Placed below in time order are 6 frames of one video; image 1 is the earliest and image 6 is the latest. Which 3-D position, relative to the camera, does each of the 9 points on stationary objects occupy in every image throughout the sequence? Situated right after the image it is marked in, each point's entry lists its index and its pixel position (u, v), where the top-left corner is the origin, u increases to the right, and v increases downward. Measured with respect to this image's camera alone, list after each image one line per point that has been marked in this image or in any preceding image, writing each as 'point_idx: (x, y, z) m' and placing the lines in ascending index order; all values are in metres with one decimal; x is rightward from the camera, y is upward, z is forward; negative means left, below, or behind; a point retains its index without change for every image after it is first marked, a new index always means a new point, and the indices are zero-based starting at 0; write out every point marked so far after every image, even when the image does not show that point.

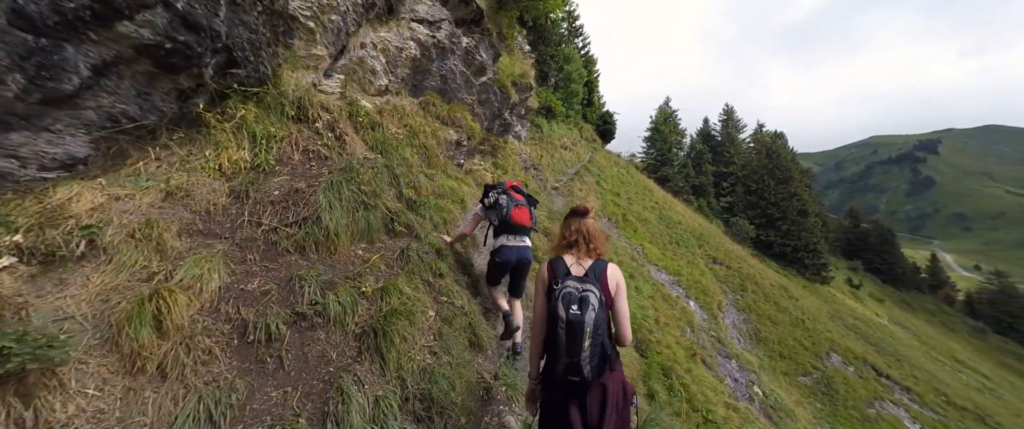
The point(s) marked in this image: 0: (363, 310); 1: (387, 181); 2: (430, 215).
0: (-2.0, -1.3, +4.7) m
1: (-2.9, +0.8, +8.3) m
2: (-2.0, 0.0, +9.0) m
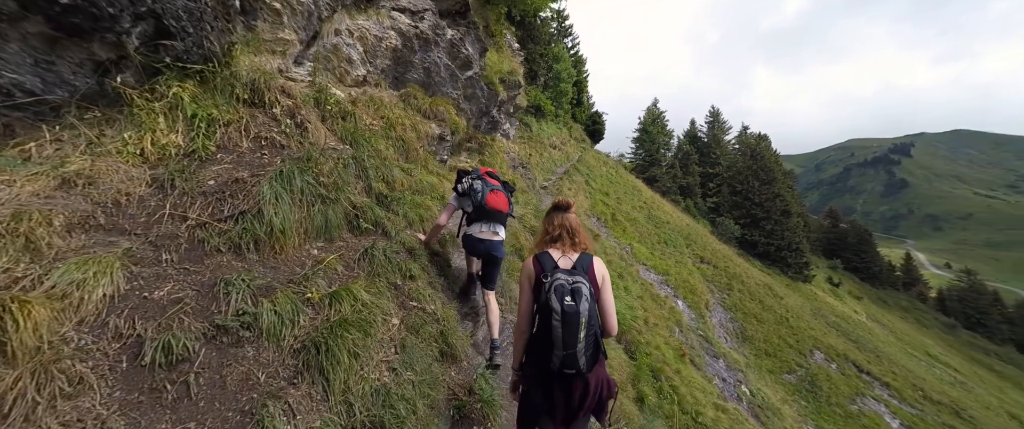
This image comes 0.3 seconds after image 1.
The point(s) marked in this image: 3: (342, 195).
0: (-2.3, -1.2, +3.9) m
1: (-3.3, +0.9, +7.6) m
2: (-2.5, +0.1, +8.2) m
3: (-3.1, +0.4, +6.4) m
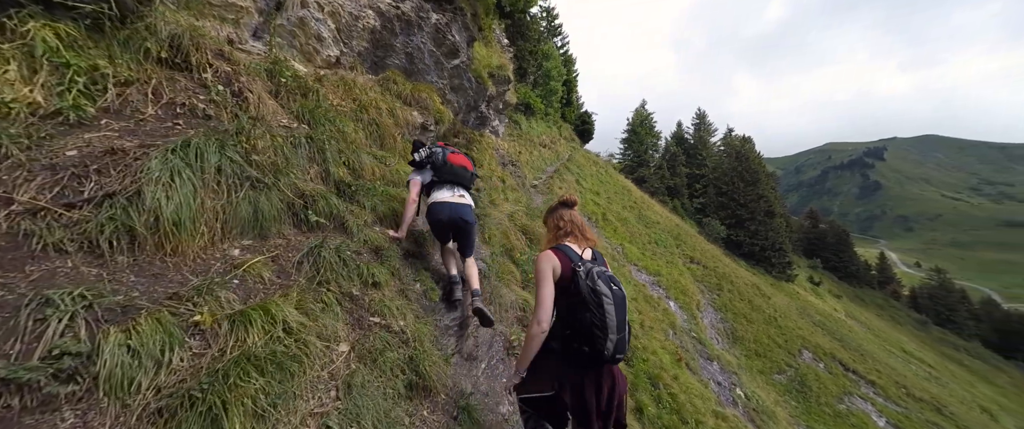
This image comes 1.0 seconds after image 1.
0: (-2.3, -1.0, +2.6) m
1: (-3.5, +1.0, +6.1) m
2: (-2.7, +0.2, +6.8) m
3: (-3.2, +0.5, +5.0) m
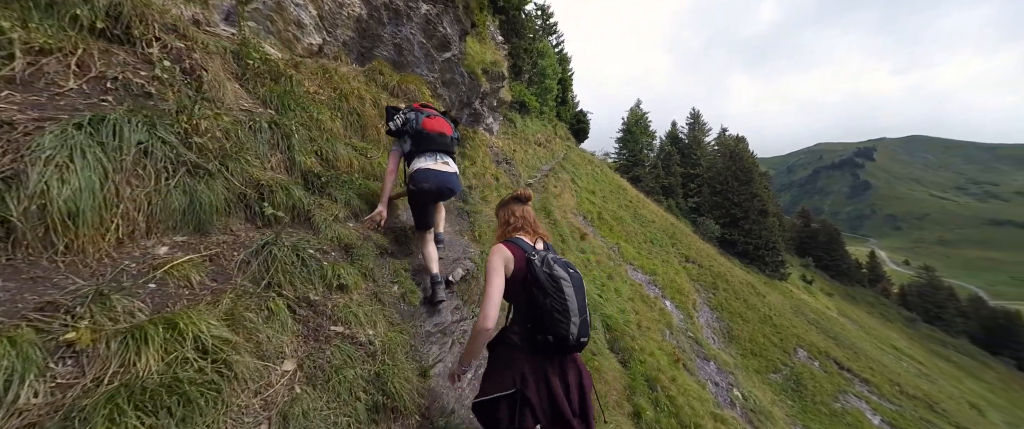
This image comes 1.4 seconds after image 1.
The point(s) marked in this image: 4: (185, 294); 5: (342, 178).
0: (-2.5, -1.0, +1.9) m
1: (-3.7, +1.1, +5.5) m
2: (-2.9, +0.3, +6.1) m
3: (-3.4, +0.6, +4.3) m
4: (-2.7, -0.7, +3.0) m
5: (-3.1, +0.7, +6.6) m
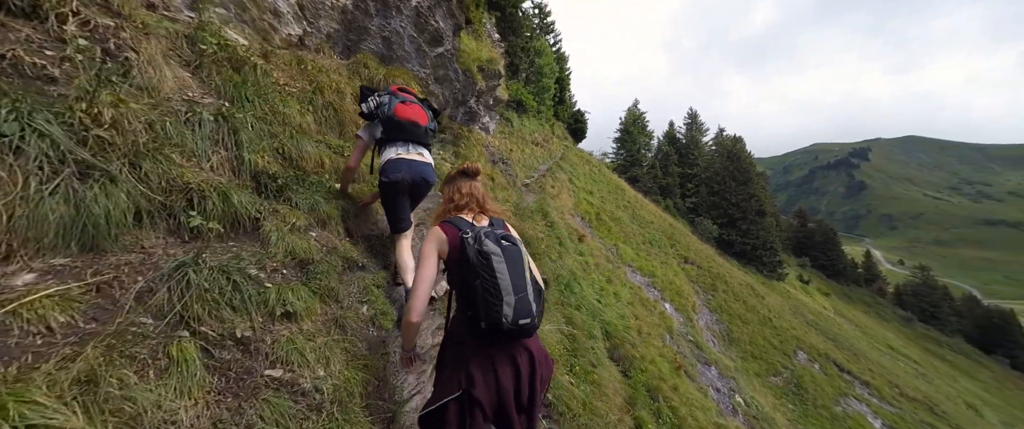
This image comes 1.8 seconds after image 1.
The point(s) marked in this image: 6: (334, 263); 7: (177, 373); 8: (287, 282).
0: (-2.6, -1.1, +1.1) m
1: (-3.8, +1.0, +4.6) m
2: (-3.0, +0.2, +5.3) m
3: (-3.5, +0.5, +3.5) m
4: (-2.9, -0.8, +2.2) m
5: (-3.3, +0.5, +5.7) m
6: (-2.4, -0.6, +4.8) m
7: (-2.3, -1.1, +2.5) m
8: (-2.5, -0.8, +4.0) m
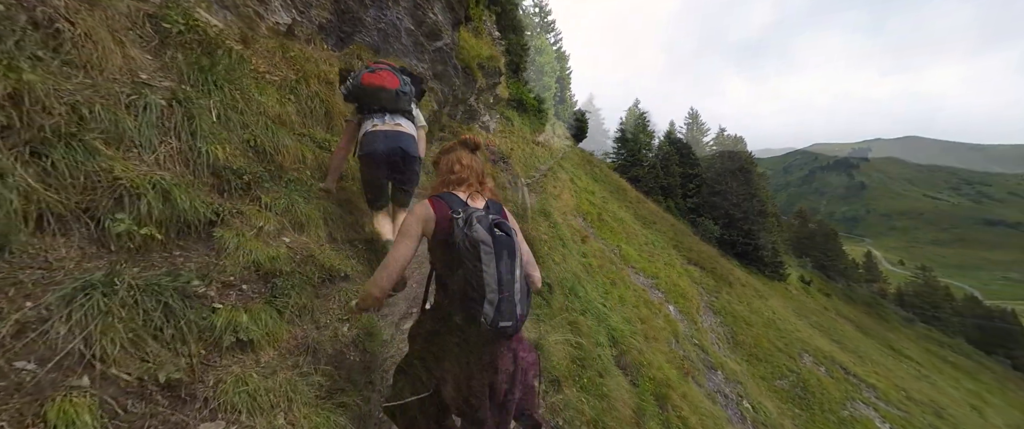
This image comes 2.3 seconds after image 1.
0: (-2.5, -1.1, +0.3) m
1: (-3.8, +1.0, +3.9) m
2: (-2.9, +0.2, +4.6) m
3: (-3.4, +0.5, +2.8) m
4: (-2.8, -0.8, +1.4) m
5: (-3.2, +0.5, +5.0) m
6: (-2.3, -0.7, +4.0) m
7: (-2.2, -1.1, +1.7) m
8: (-2.4, -0.8, +3.3) m
